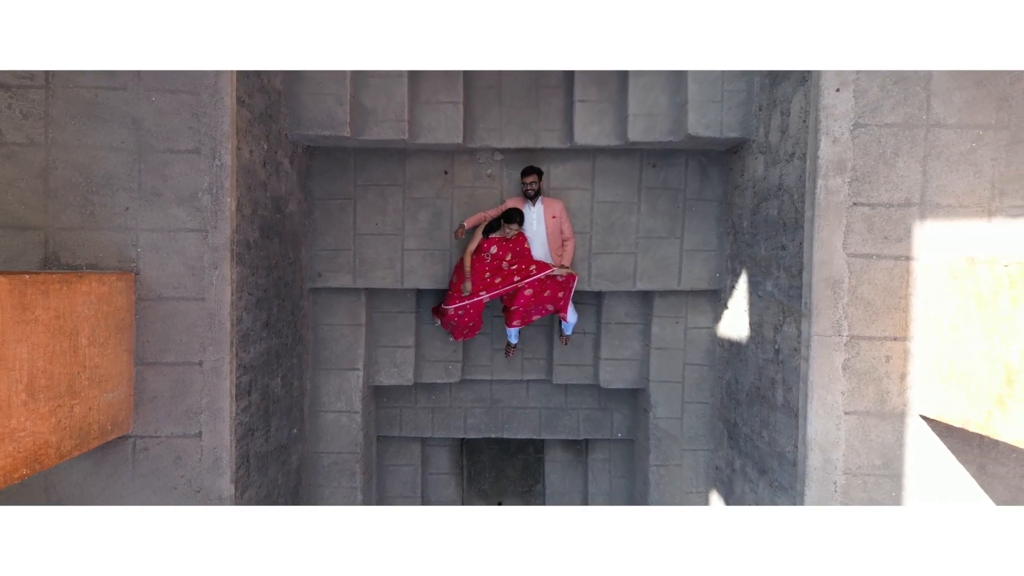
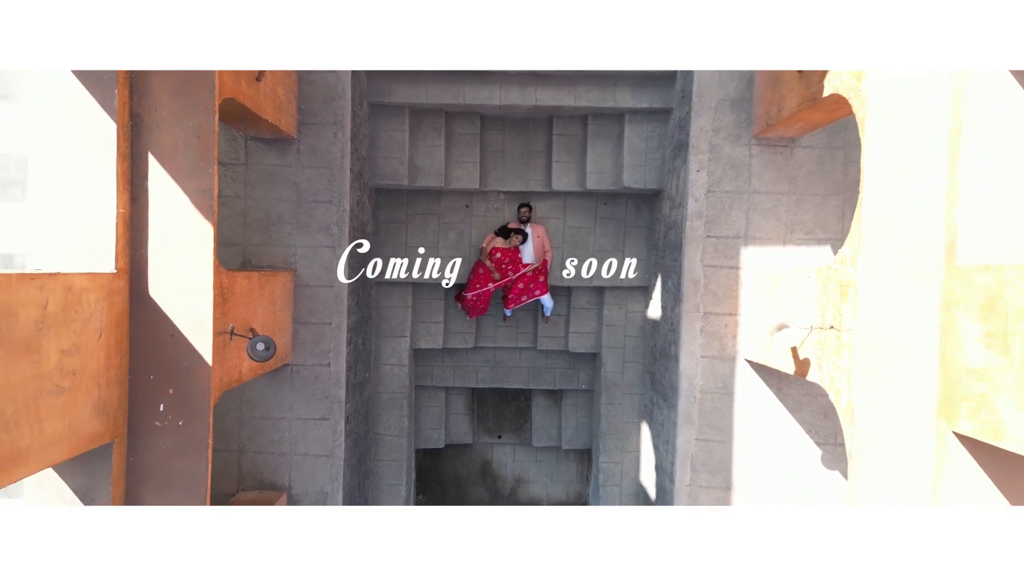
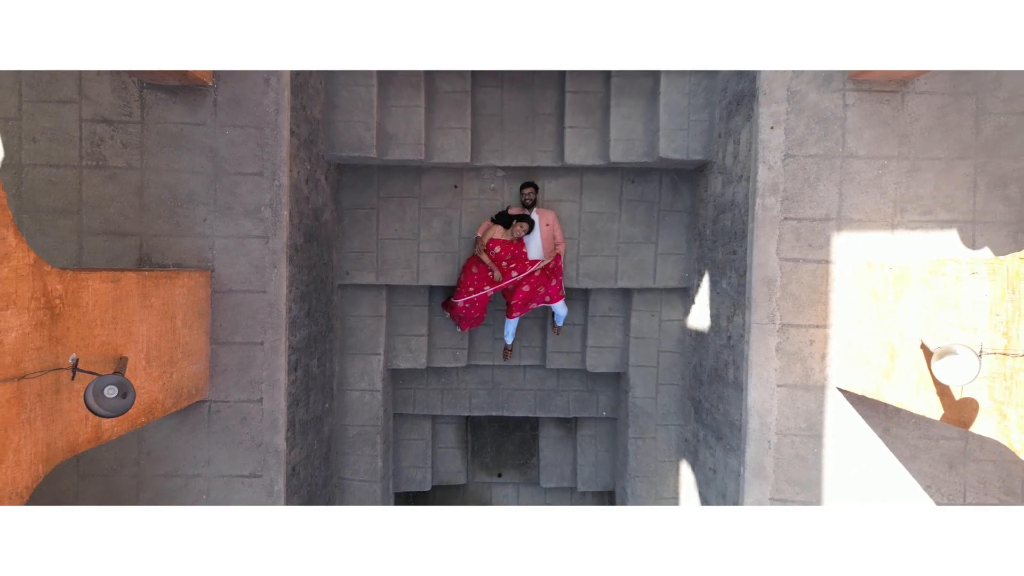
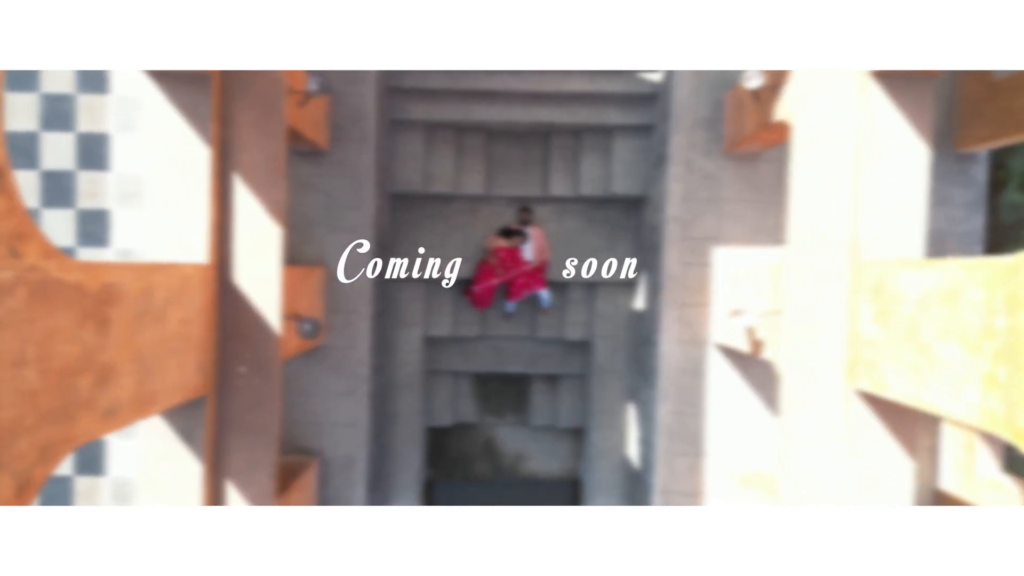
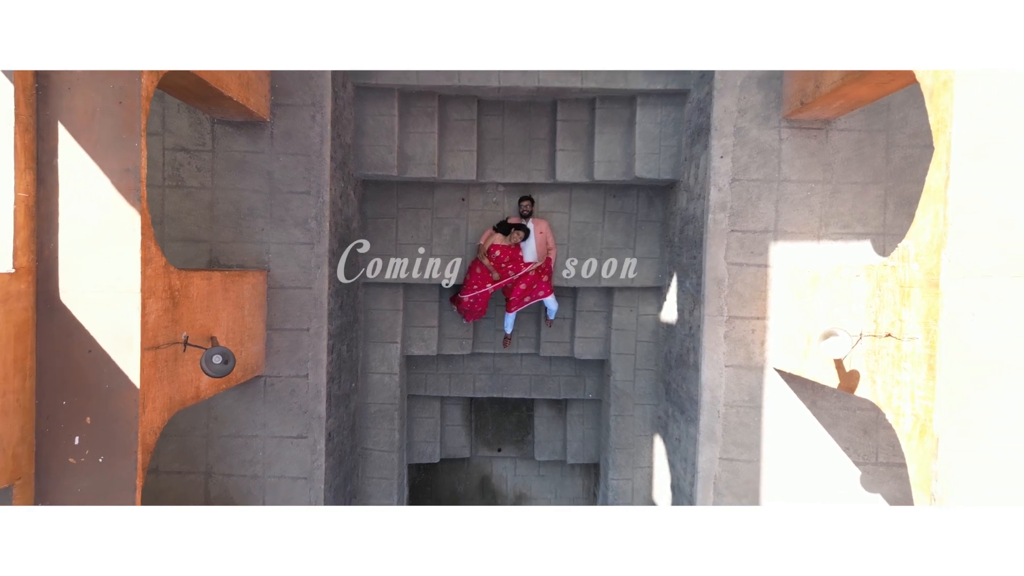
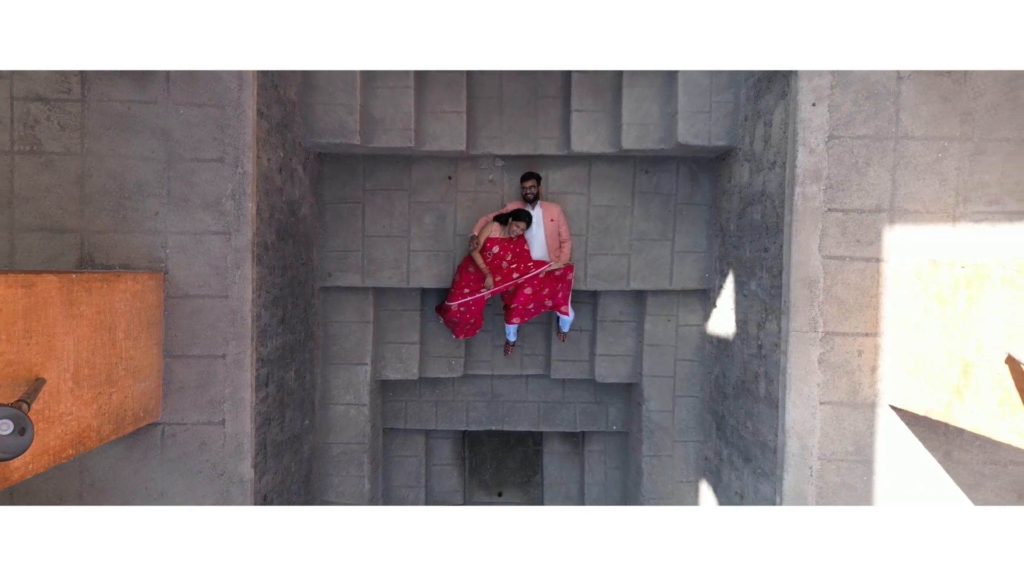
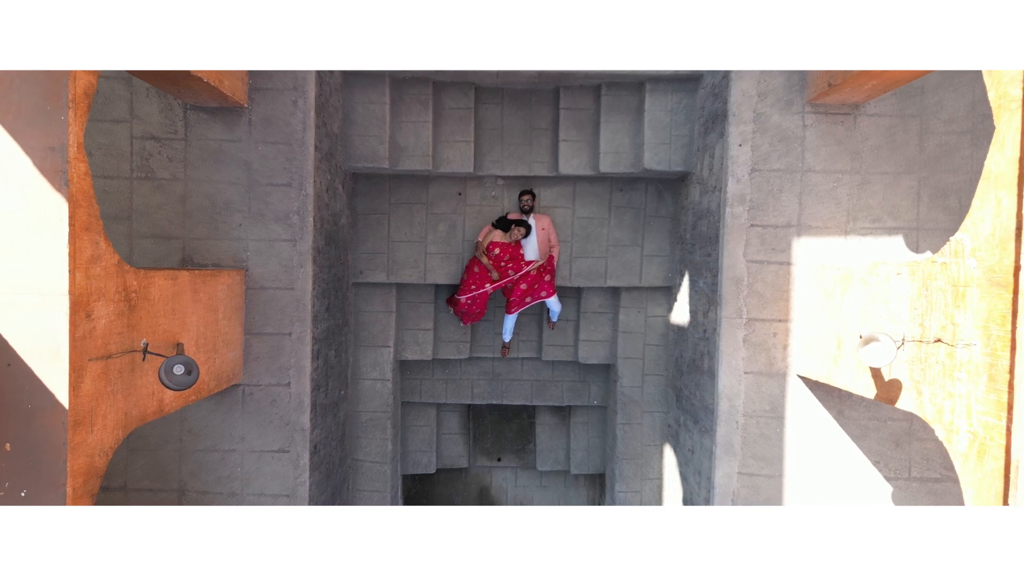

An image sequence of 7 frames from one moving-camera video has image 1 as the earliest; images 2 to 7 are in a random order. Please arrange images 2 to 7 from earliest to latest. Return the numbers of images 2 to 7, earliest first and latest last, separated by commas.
6, 3, 7, 5, 2, 4
